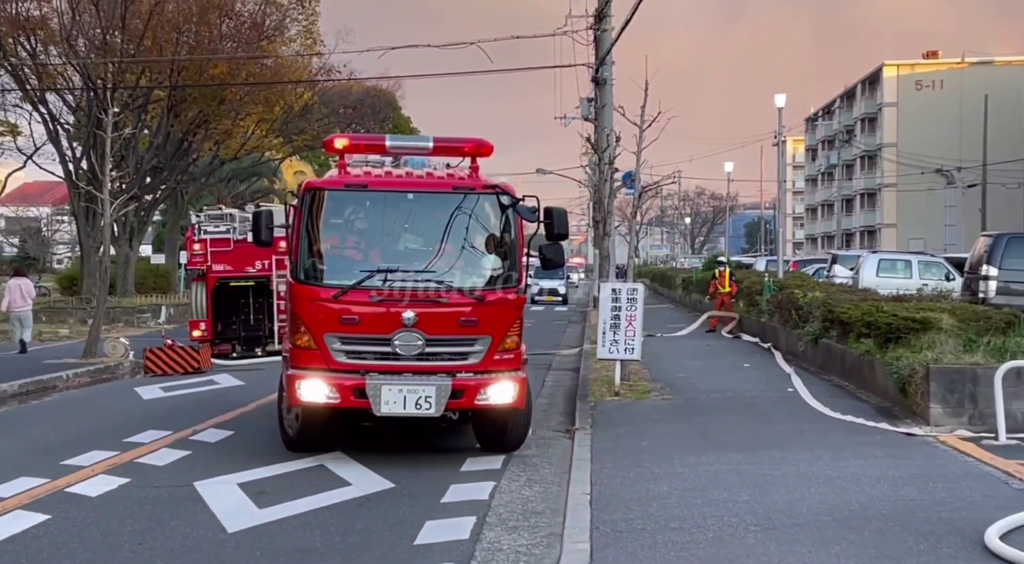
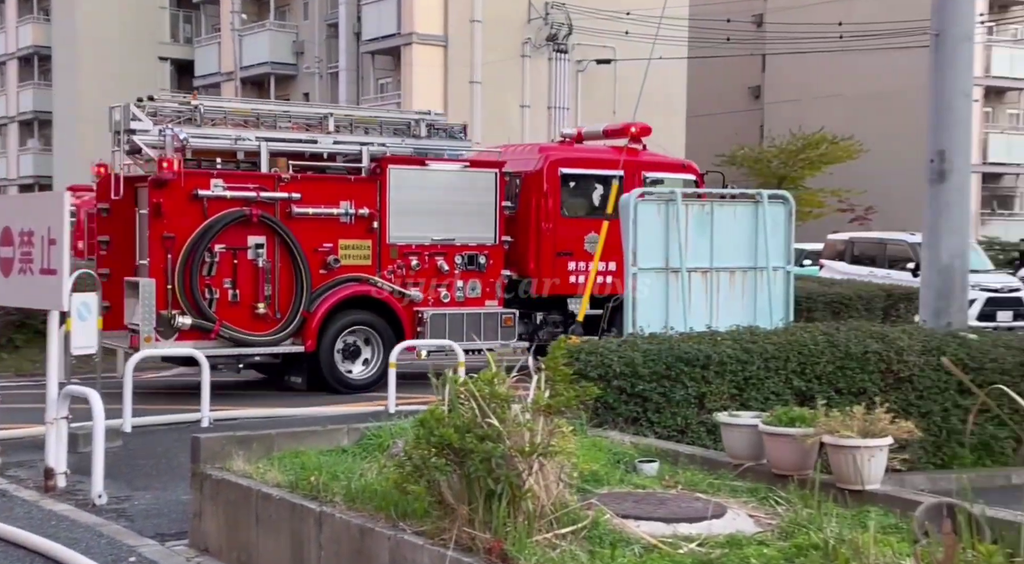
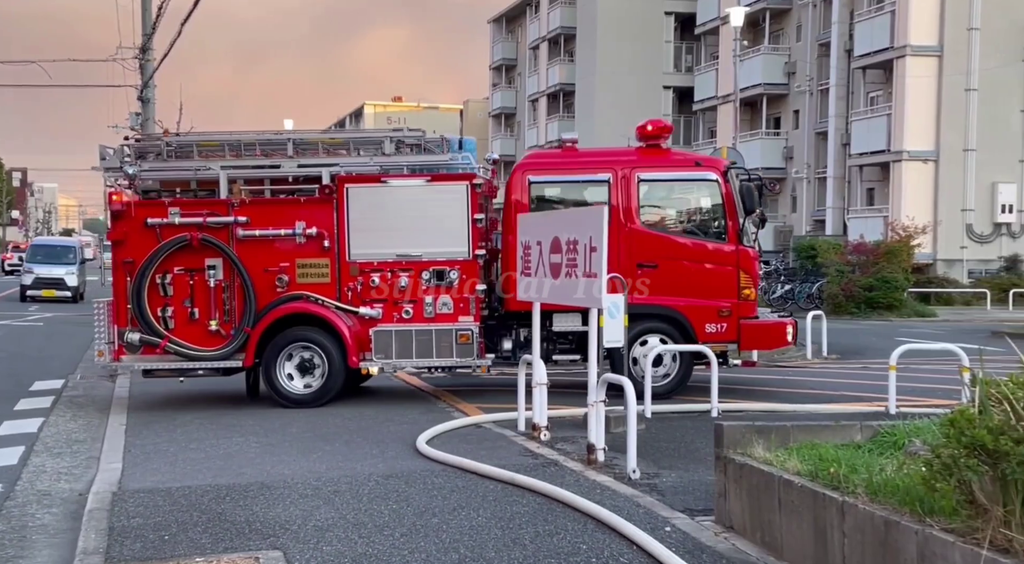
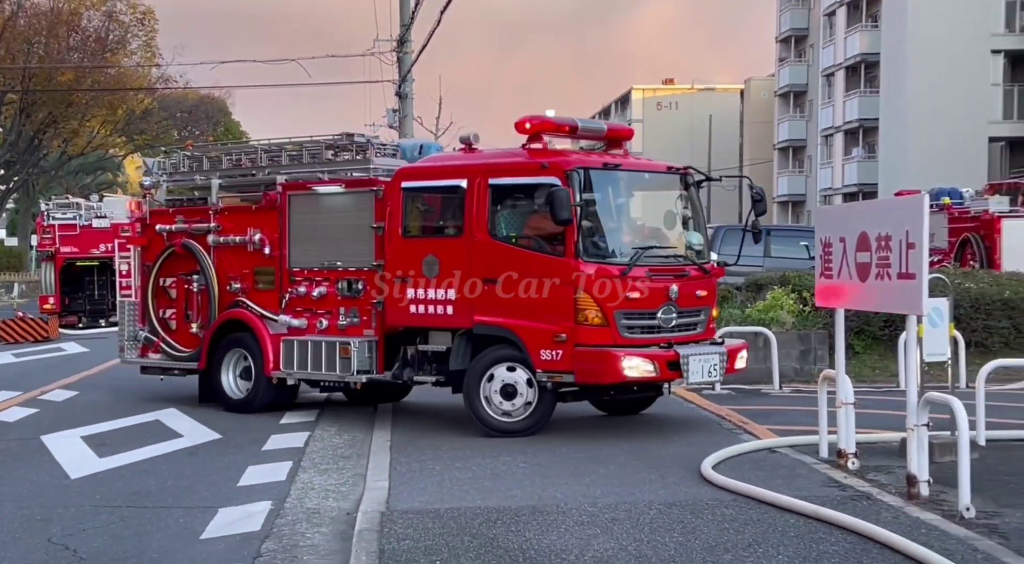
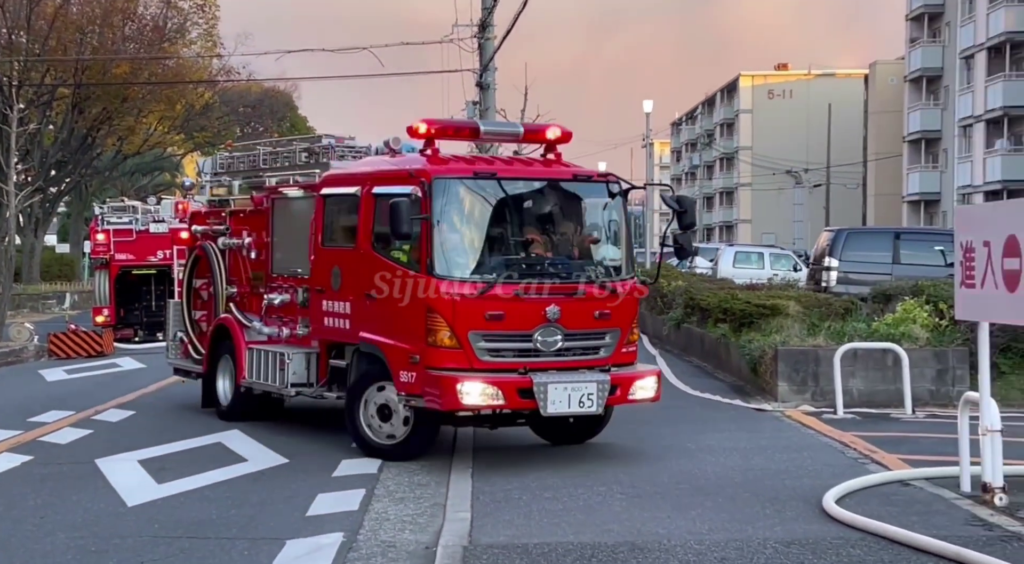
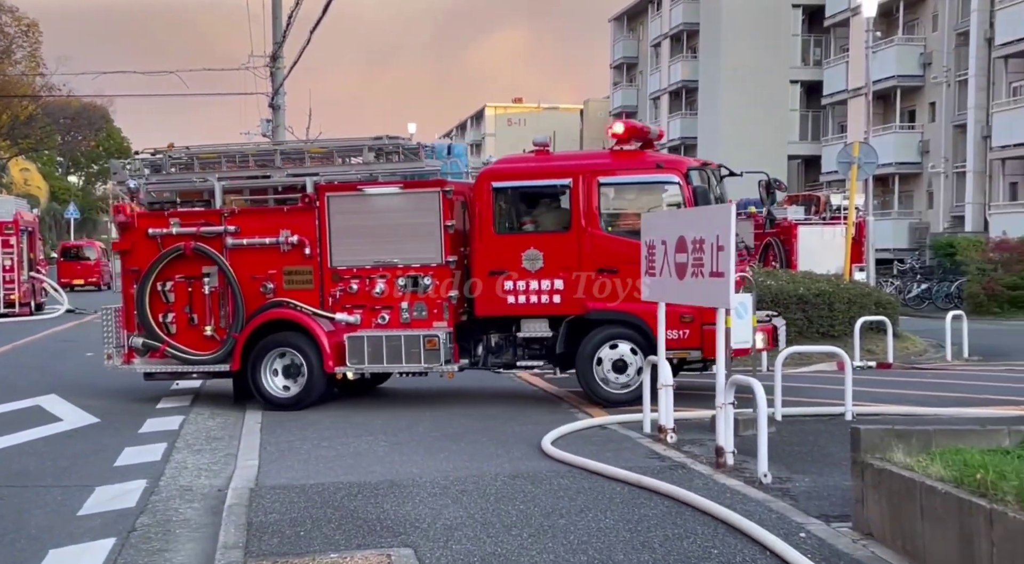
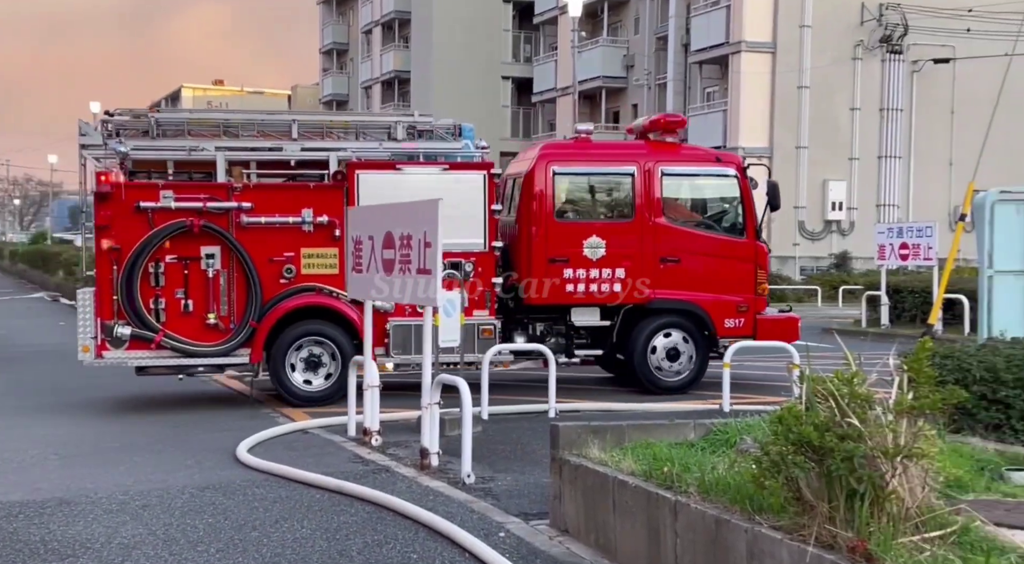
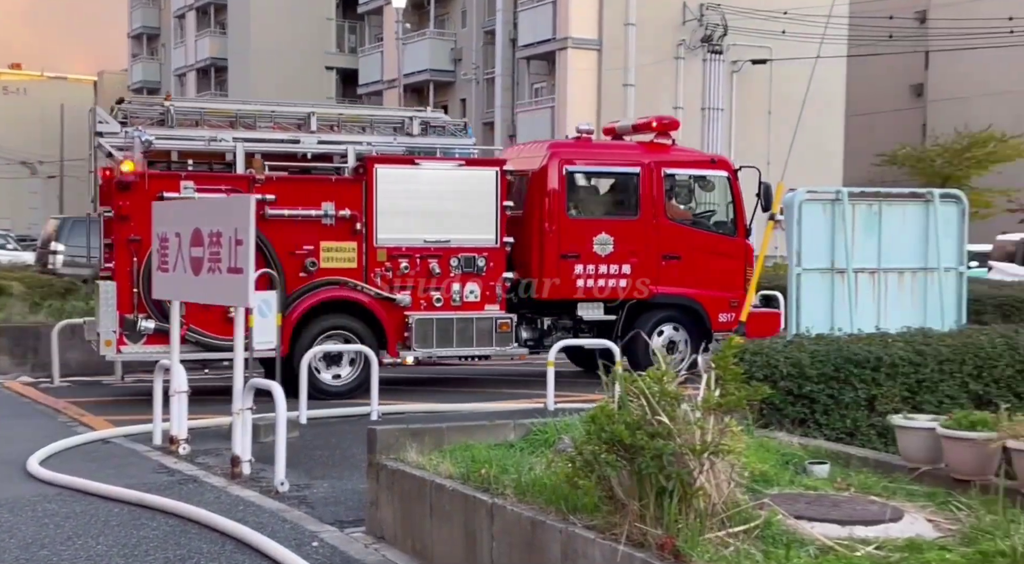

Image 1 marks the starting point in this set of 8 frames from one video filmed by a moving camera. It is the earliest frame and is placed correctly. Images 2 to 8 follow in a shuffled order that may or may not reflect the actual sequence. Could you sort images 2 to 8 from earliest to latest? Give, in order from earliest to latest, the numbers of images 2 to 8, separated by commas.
5, 4, 6, 3, 7, 8, 2
